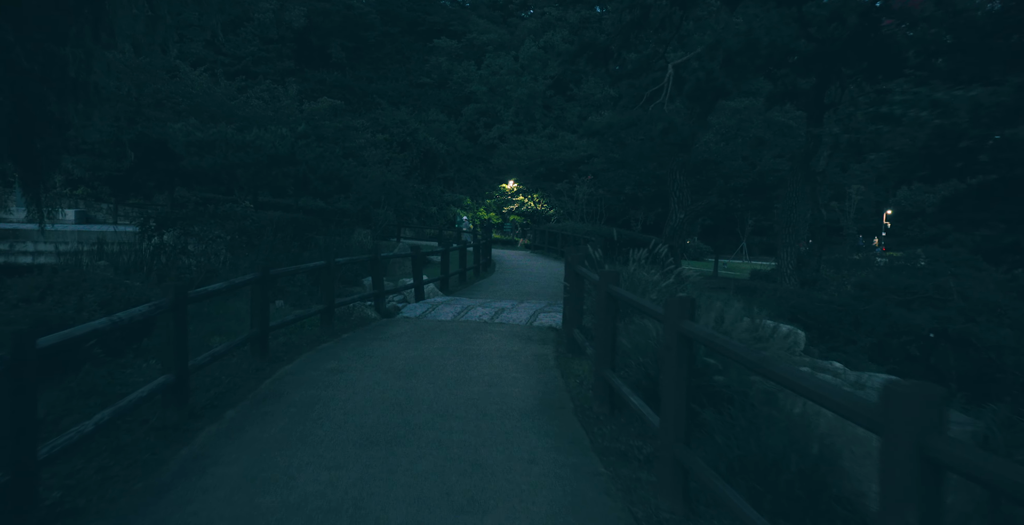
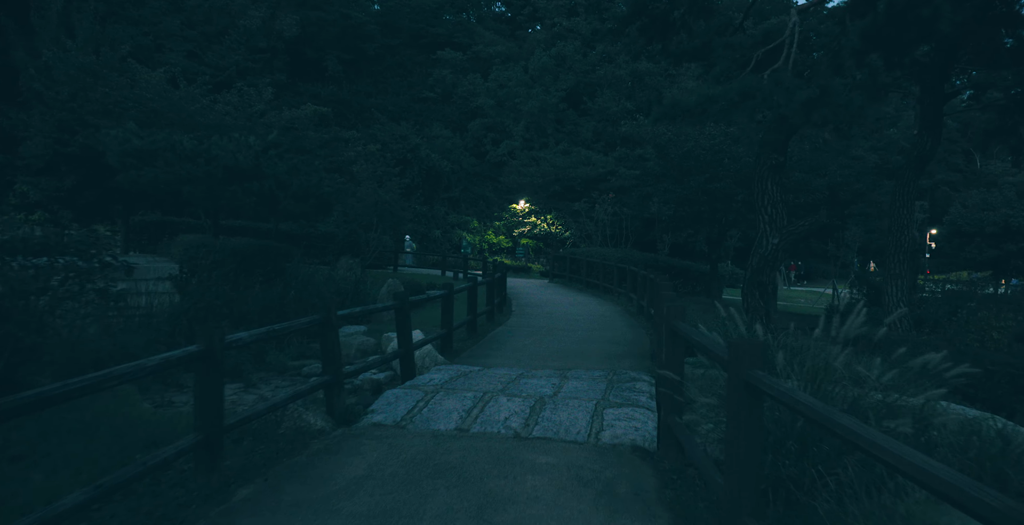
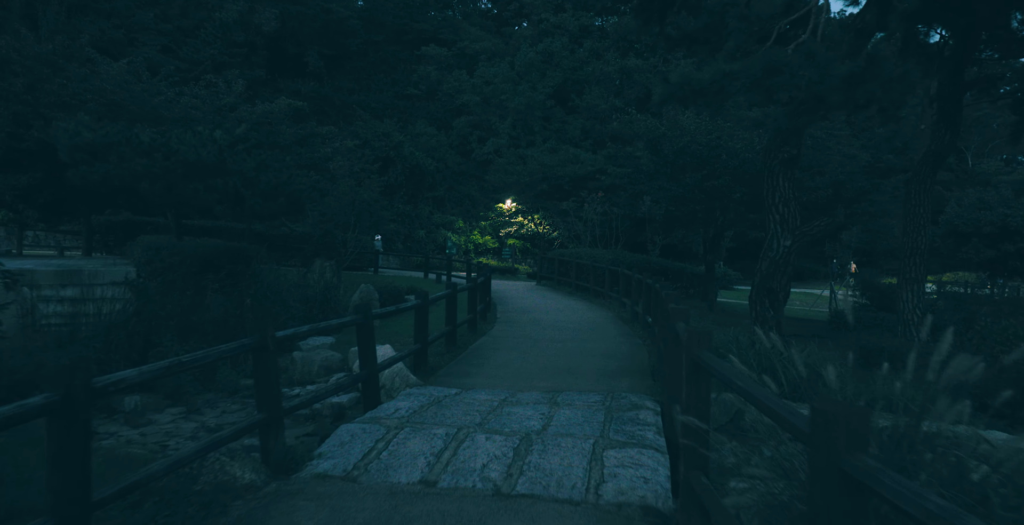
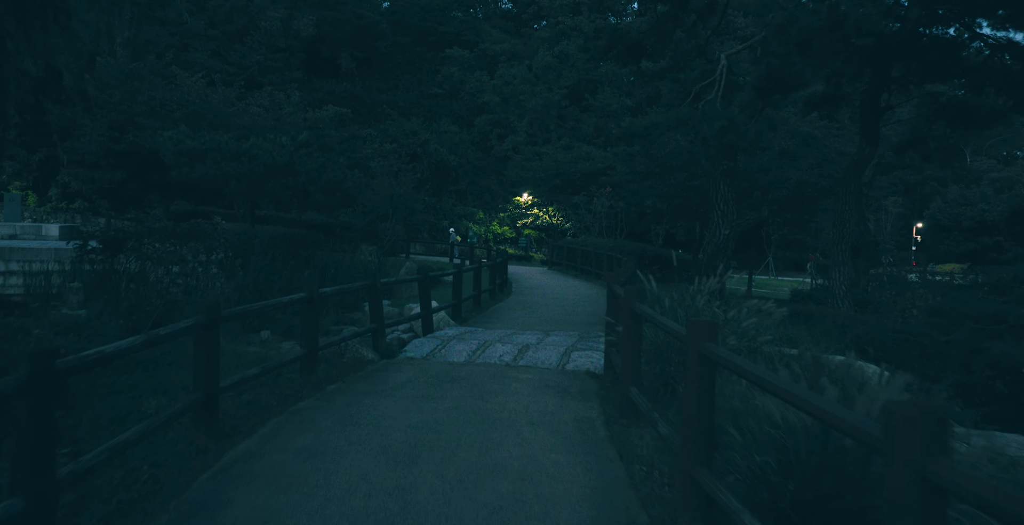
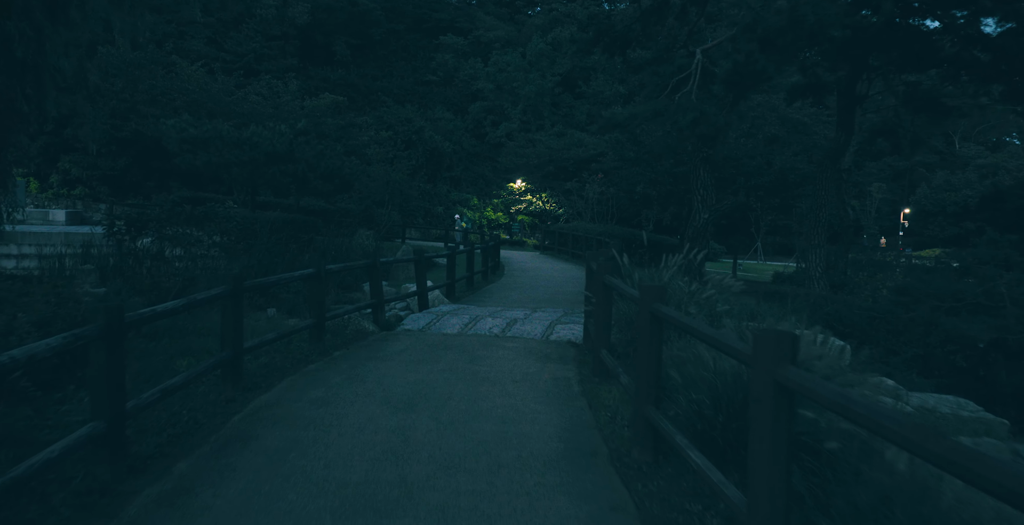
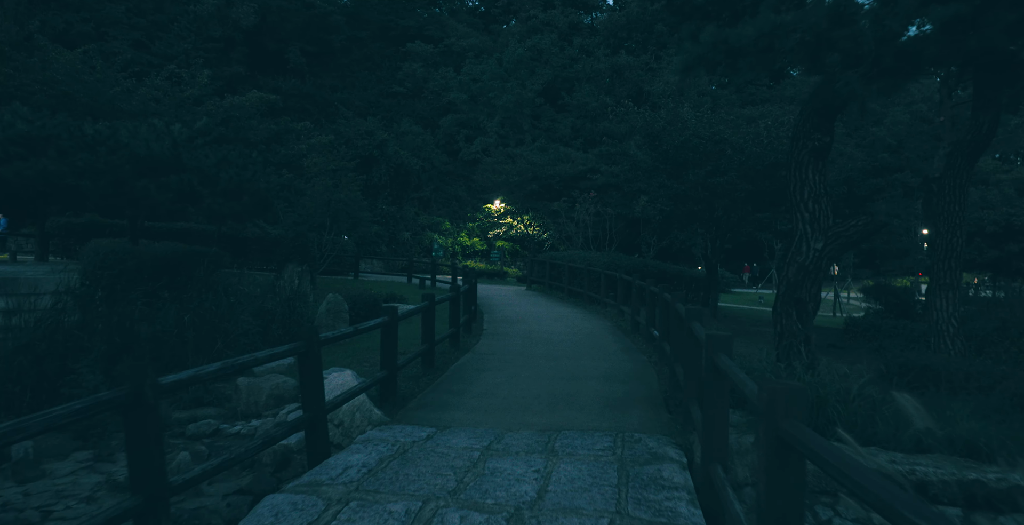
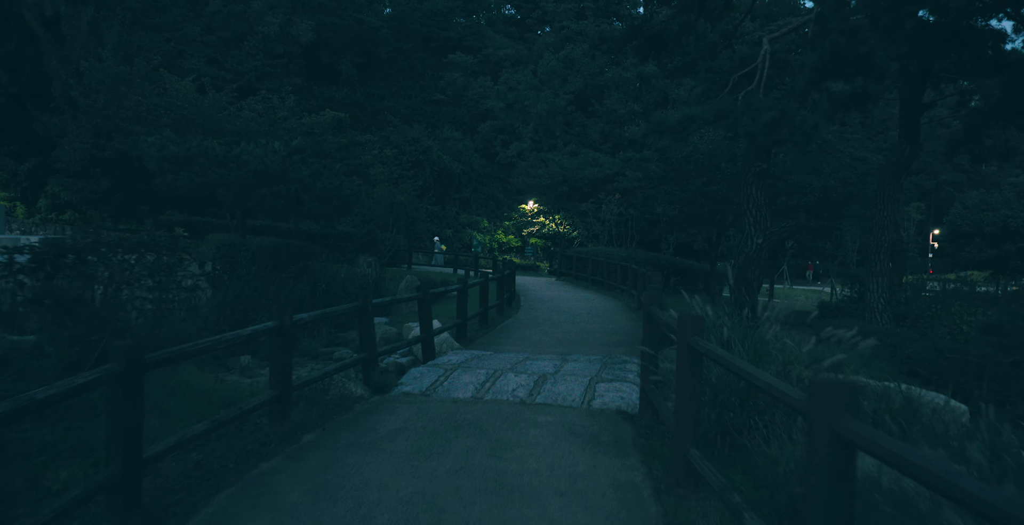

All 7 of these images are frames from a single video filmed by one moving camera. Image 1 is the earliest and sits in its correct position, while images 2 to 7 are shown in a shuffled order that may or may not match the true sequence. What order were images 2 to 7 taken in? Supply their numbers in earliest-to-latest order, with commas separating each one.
5, 4, 7, 2, 3, 6
